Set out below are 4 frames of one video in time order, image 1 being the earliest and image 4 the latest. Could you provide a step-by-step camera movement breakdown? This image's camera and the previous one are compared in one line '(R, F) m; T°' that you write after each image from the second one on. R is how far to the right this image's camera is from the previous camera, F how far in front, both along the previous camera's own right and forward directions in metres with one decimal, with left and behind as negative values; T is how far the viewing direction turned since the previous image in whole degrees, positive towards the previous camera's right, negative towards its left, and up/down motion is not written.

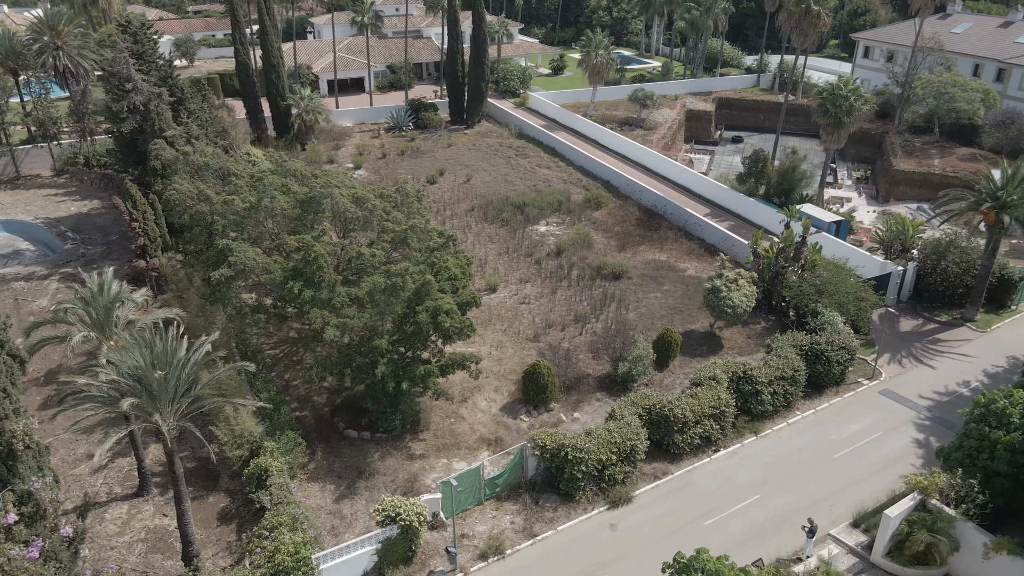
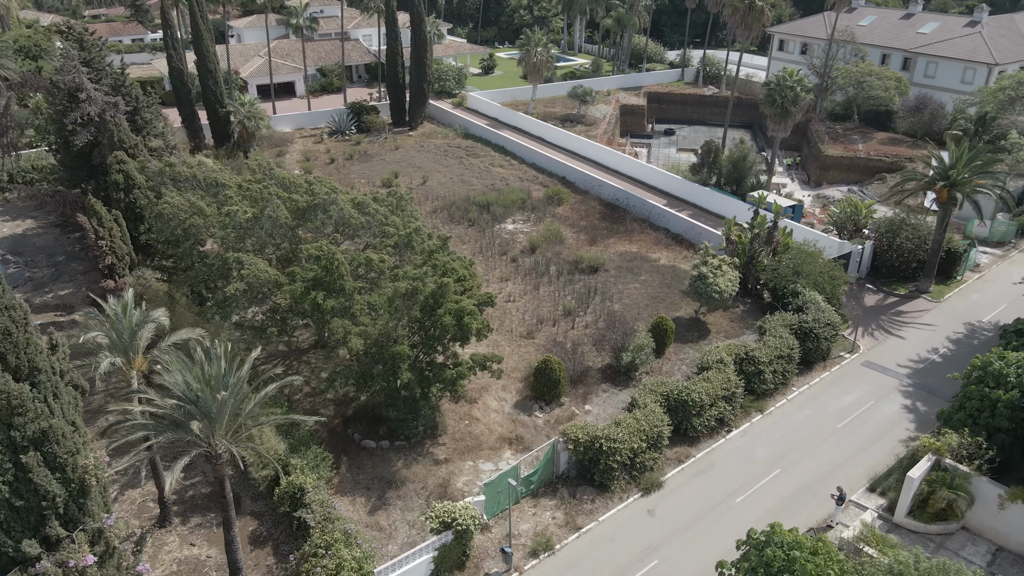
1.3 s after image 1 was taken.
(-2.6, +0.1) m; +7°
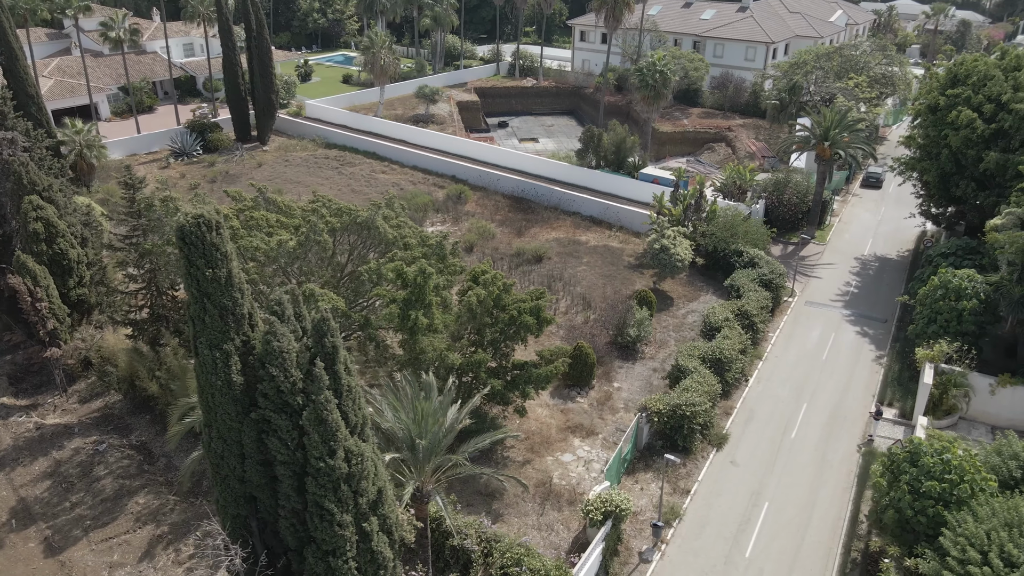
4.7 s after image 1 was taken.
(-7.0, +0.9) m; +18°
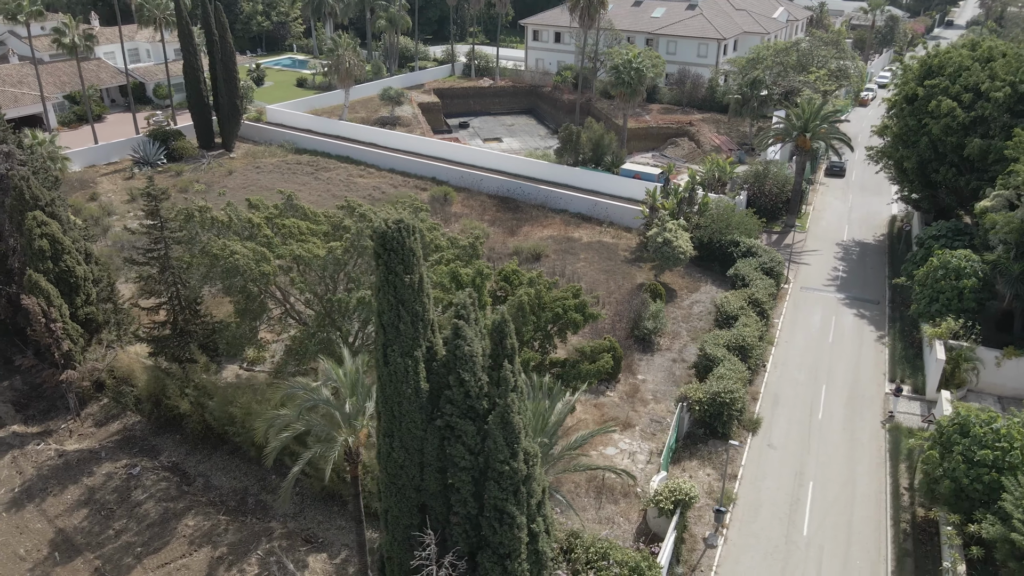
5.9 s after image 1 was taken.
(-2.6, +0.1) m; +5°
